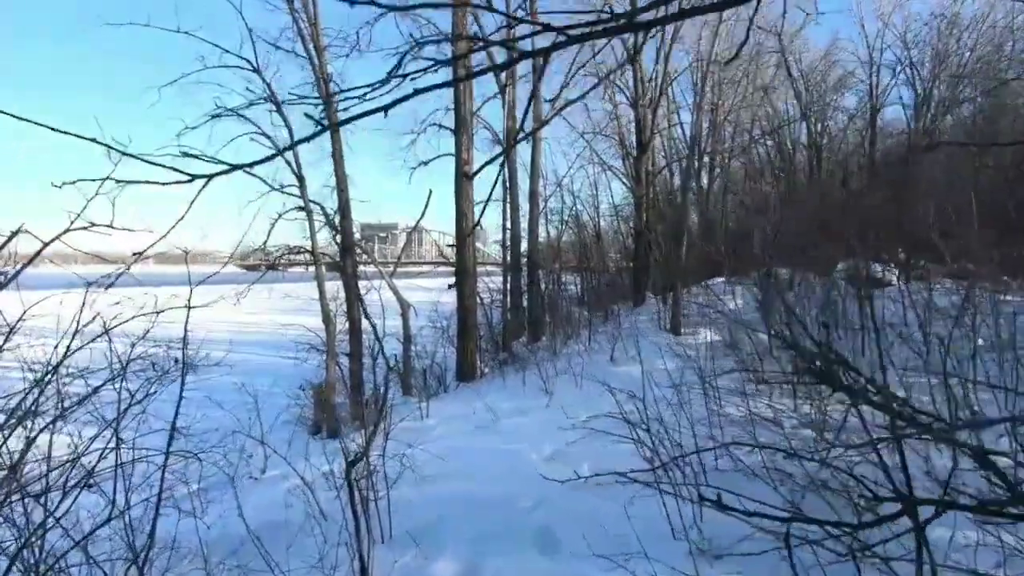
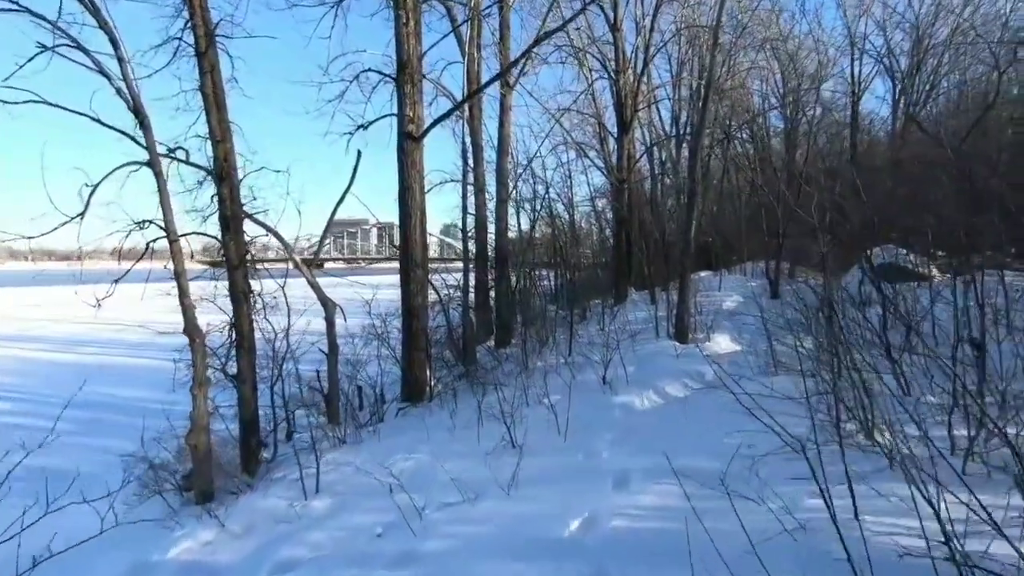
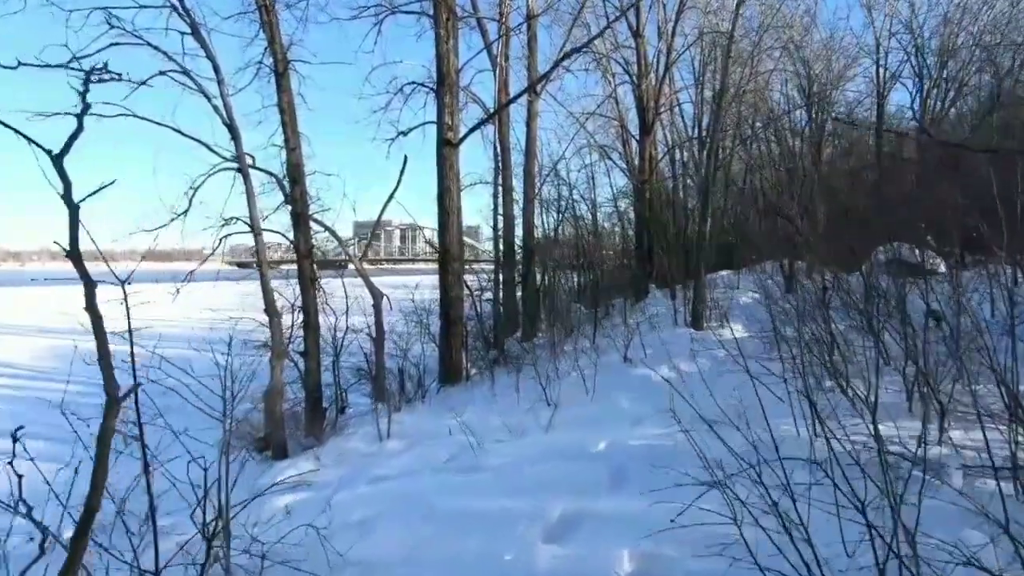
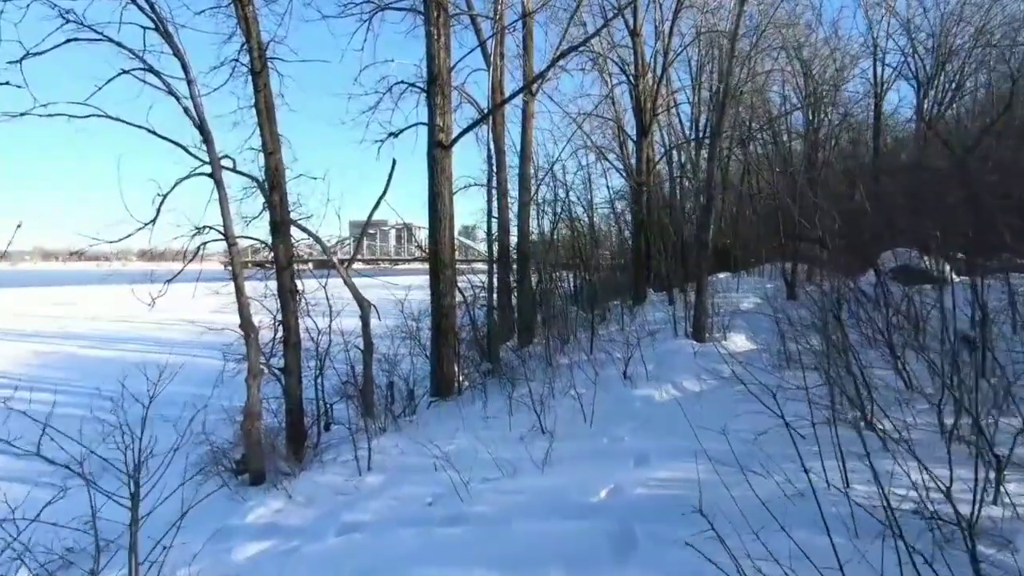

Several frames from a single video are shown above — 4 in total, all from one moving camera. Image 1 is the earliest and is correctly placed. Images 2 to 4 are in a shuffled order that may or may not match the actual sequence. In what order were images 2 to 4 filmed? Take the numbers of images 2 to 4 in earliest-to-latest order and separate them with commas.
3, 4, 2
